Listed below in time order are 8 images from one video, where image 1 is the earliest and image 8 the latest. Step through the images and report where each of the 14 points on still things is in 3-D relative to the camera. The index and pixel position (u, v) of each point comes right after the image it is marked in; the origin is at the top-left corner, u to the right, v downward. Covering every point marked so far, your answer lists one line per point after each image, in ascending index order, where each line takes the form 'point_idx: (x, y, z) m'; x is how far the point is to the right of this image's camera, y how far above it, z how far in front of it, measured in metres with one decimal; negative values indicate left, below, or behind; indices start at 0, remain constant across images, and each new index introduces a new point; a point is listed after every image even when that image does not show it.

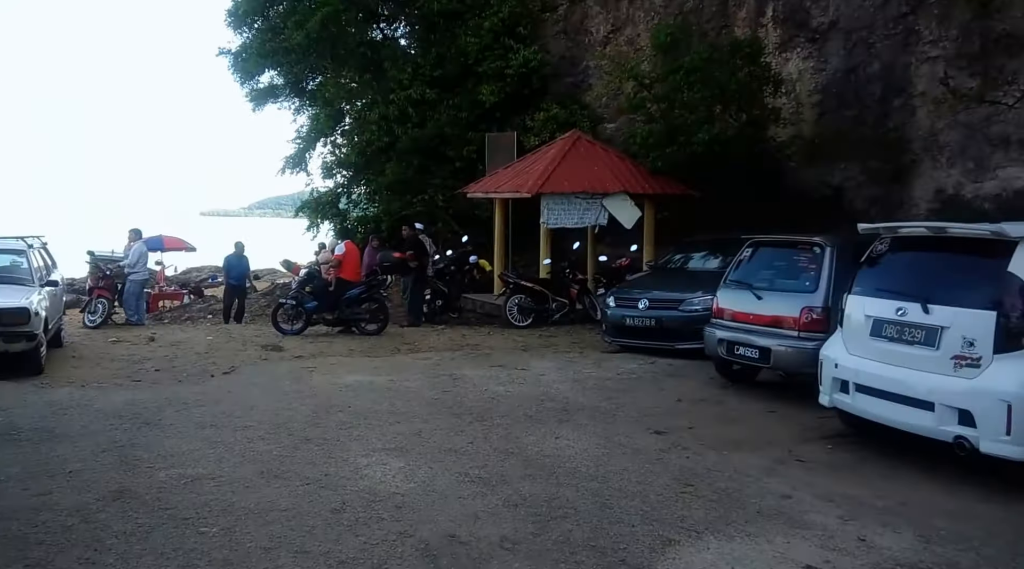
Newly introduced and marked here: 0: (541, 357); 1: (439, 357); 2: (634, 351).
0: (+0.3, -0.8, +10.2) m
1: (-0.8, -0.8, +10.2) m
2: (+1.4, -0.8, +10.6) m
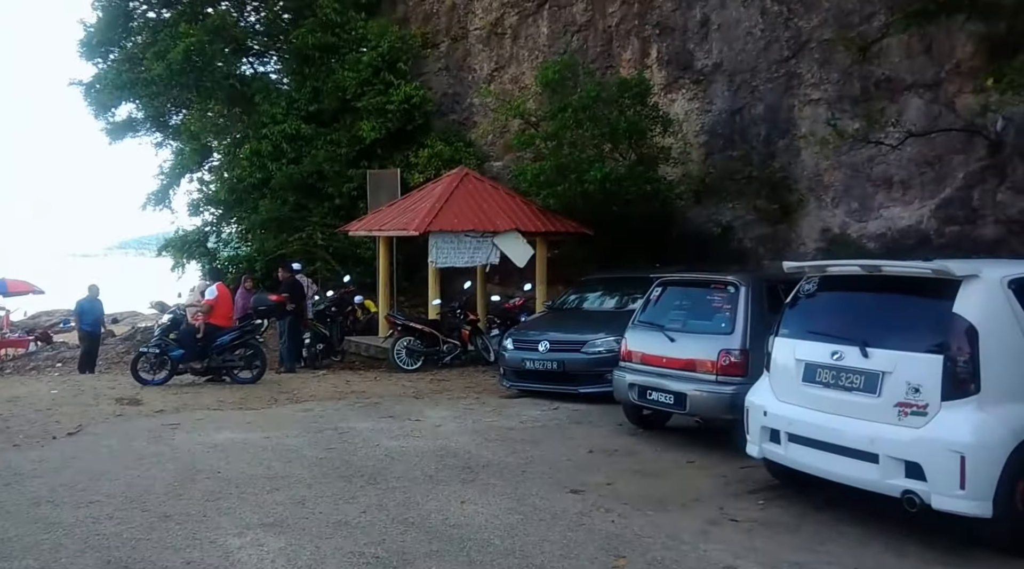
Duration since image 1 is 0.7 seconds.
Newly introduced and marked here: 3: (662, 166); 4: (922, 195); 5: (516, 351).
0: (-0.8, -1.3, +9.4) m
1: (-2.0, -1.3, +9.3) m
2: (+0.2, -1.3, +10.0) m
3: (+2.8, +2.2, +16.5) m
4: (+7.0, +1.5, +15.4) m
5: (0.0, -0.7, +9.9) m
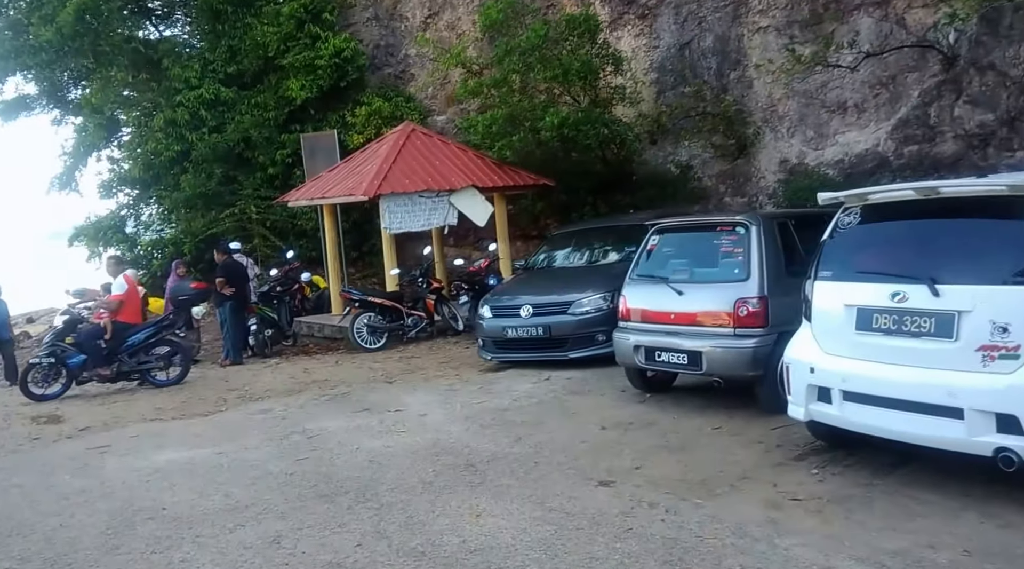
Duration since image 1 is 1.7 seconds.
0: (-1.0, -1.0, +8.3) m
1: (-2.1, -1.1, +8.1) m
2: (+0.1, -0.8, +9.0) m
3: (+1.9, +3.1, +15.5) m
4: (+6.2, +2.8, +14.7) m
5: (-0.2, -0.3, +8.9) m
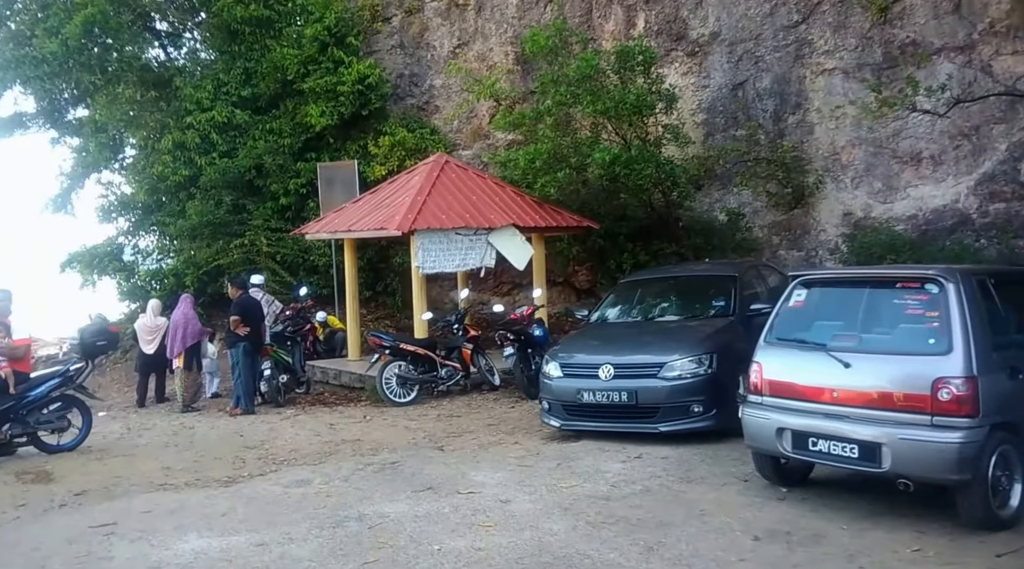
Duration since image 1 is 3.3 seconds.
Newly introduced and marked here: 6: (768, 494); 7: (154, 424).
0: (-0.3, -1.4, +6.9) m
1: (-1.5, -1.4, +6.7) m
2: (+0.7, -1.3, +7.6) m
3: (+2.5, +2.2, +14.4) m
4: (+6.8, +1.7, +13.6) m
5: (+0.5, -0.8, +7.6) m
6: (+1.6, -1.3, +5.6) m
7: (-4.3, -1.7, +10.8) m
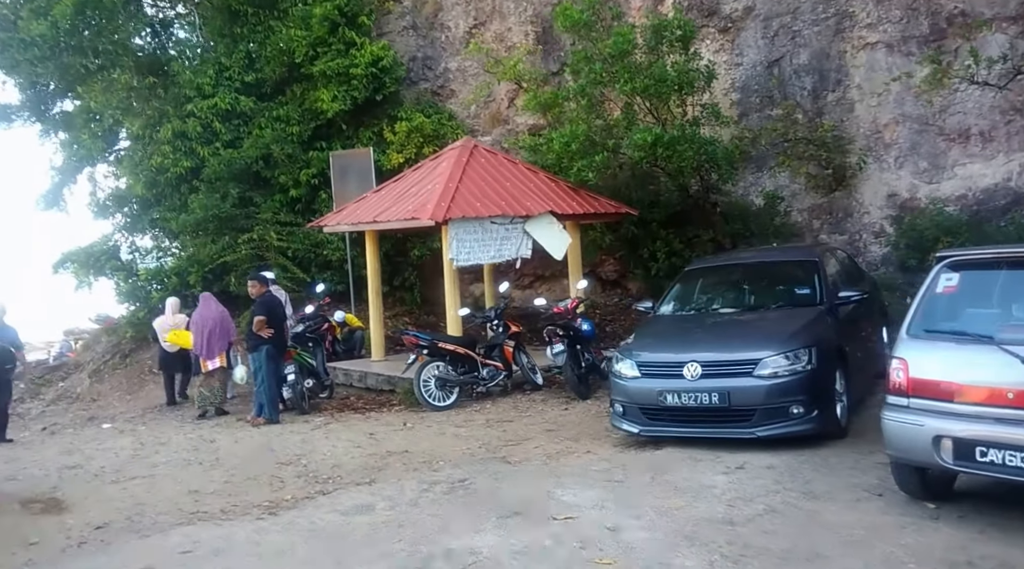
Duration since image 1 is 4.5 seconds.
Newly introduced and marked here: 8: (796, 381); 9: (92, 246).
0: (+0.2, -1.3, +6.2) m
1: (-0.9, -1.4, +6.0) m
2: (+1.2, -1.2, +6.9) m
3: (+3.0, +2.4, +13.6) m
4: (+7.3, +2.0, +12.9) m
5: (+1.0, -0.7, +6.8) m
6: (+2.2, -1.2, +4.8) m
7: (-3.8, -1.7, +10.0) m
8: (+2.0, -0.7, +6.3) m
9: (-7.9, +0.8, +16.9) m
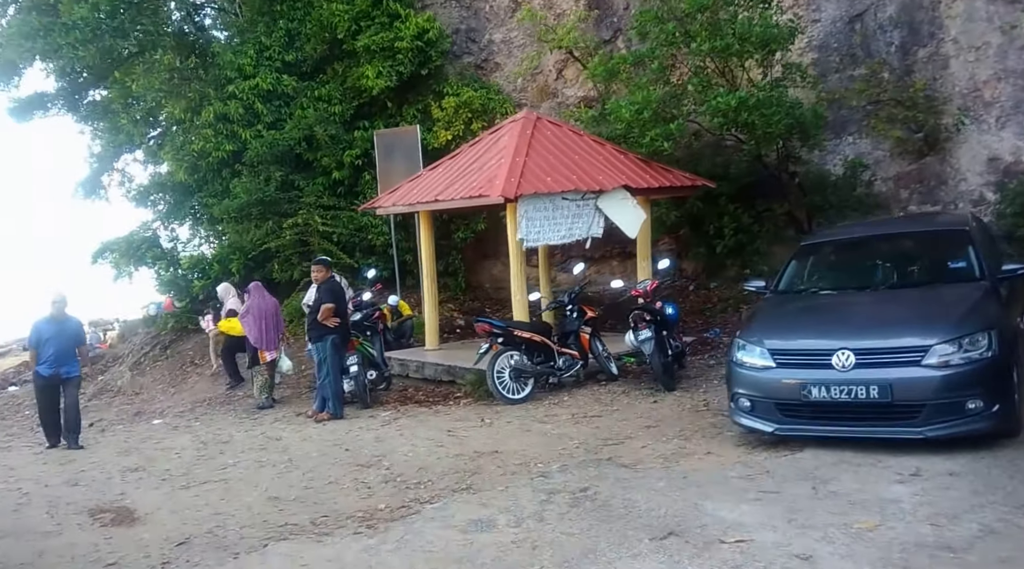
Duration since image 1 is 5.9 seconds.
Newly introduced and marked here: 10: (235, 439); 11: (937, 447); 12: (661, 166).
0: (+1.0, -1.2, +5.3) m
1: (-0.1, -1.3, +5.1) m
2: (+2.0, -1.1, +6.0) m
3: (+3.8, +2.7, +12.6) m
4: (+8.1, +2.4, +11.8) m
5: (+1.8, -0.6, +5.9) m
6: (+2.9, -1.1, +3.9) m
7: (-2.9, -1.6, +9.2) m
8: (+2.8, -0.5, +5.4) m
9: (-7.0, +0.9, +16.2) m
10: (-2.8, -1.6, +9.1) m
11: (+2.7, -1.0, +5.7) m
12: (+1.9, +1.5, +11.3) m
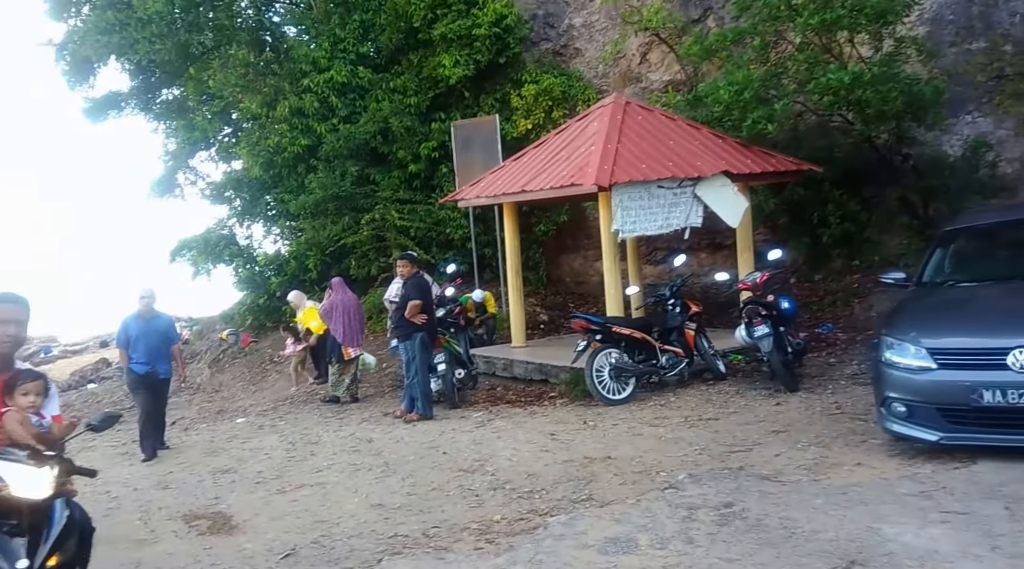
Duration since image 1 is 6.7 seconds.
0: (+1.7, -1.1, +4.7) m
1: (+0.6, -1.3, +4.6) m
2: (+2.8, -1.0, +5.3) m
3: (+5.0, +2.8, +11.8) m
4: (+9.2, +2.5, +10.7) m
5: (+2.5, -0.5, +5.2) m
6: (+3.6, -1.0, +3.2) m
7: (-1.9, -1.5, +8.9) m
8: (+3.5, -0.5, +4.7) m
9: (-5.5, +1.0, +16.1) m
10: (-1.9, -1.5, +8.7) m
11: (+3.5, -1.0, +5.0) m
12: (+3.0, +1.6, +10.6) m
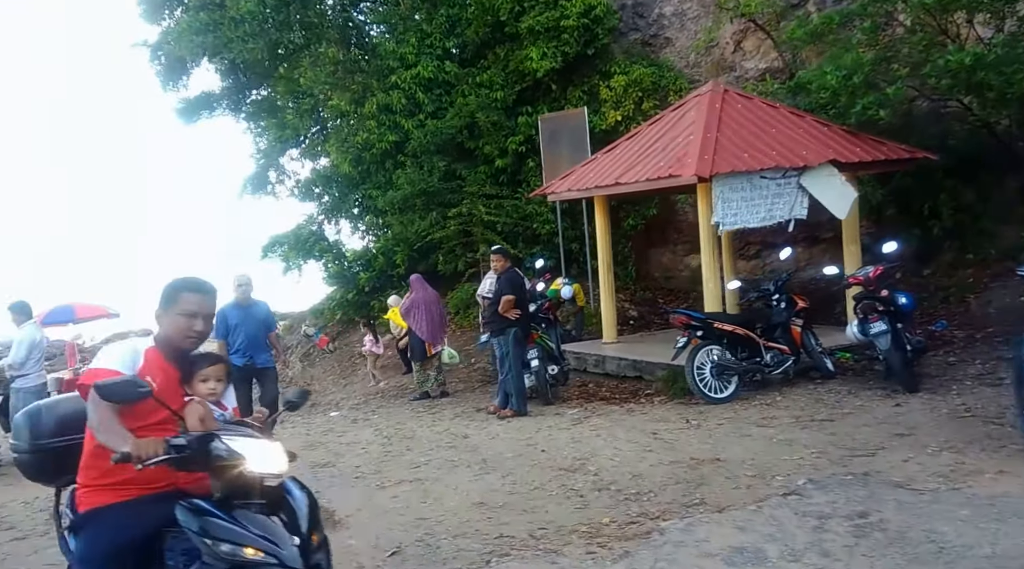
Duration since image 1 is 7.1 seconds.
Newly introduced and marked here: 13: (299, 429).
0: (+2.3, -1.1, +4.3) m
1: (+1.2, -1.2, +4.3) m
2: (+3.4, -1.0, +4.8) m
3: (+6.2, +2.9, +11.0) m
4: (+10.3, +2.6, +9.6) m
5: (+3.2, -0.5, +4.8) m
6: (+4.0, -1.0, +2.6) m
7: (-1.0, -1.5, +8.8) m
8: (+4.1, -0.4, +4.1) m
9: (-3.9, +1.1, +16.3) m
10: (-0.9, -1.5, +8.6) m
11: (+4.1, -0.9, +4.4) m
12: (+4.1, +1.7, +10.1) m
13: (-2.4, -1.6, +9.8) m
